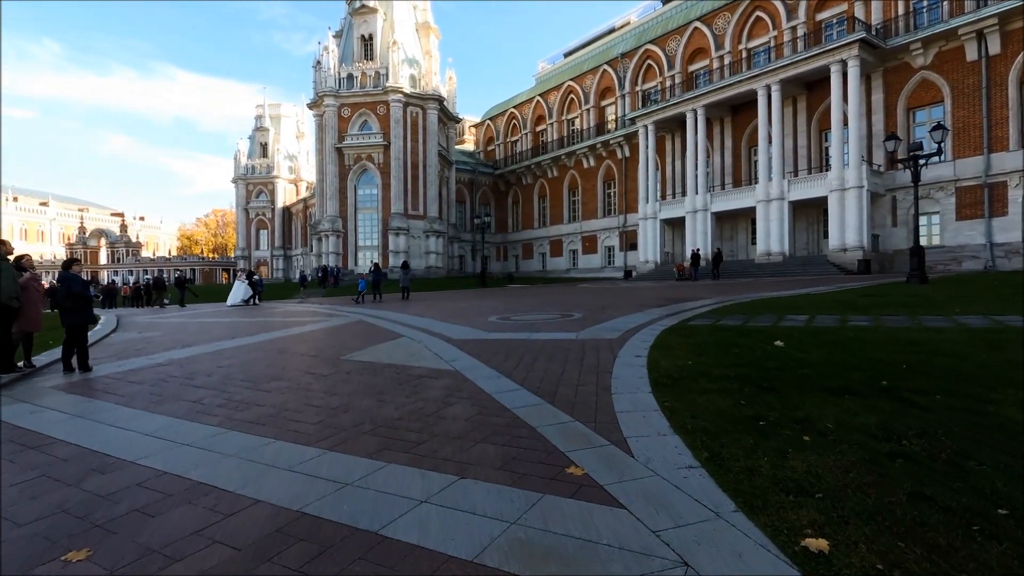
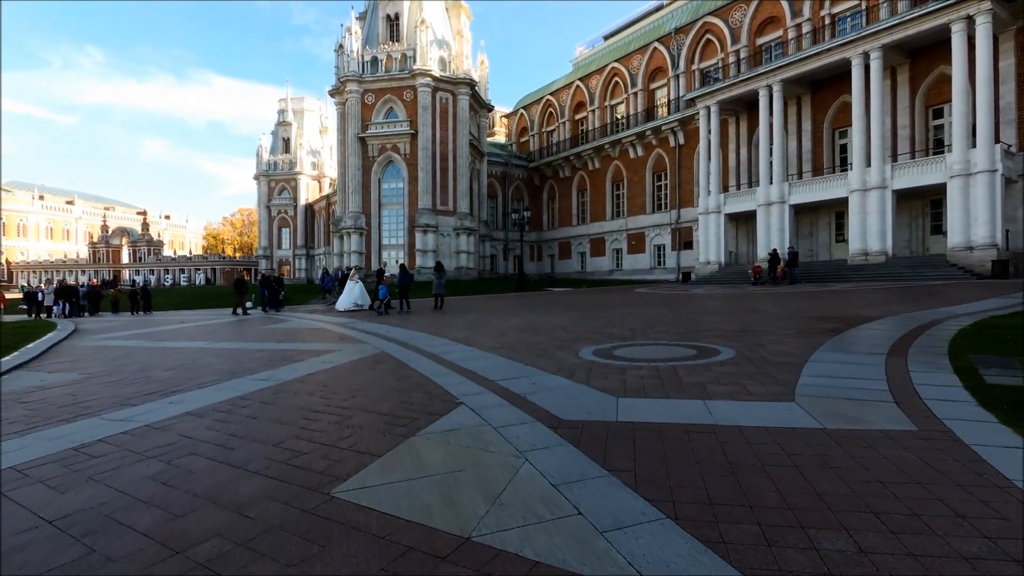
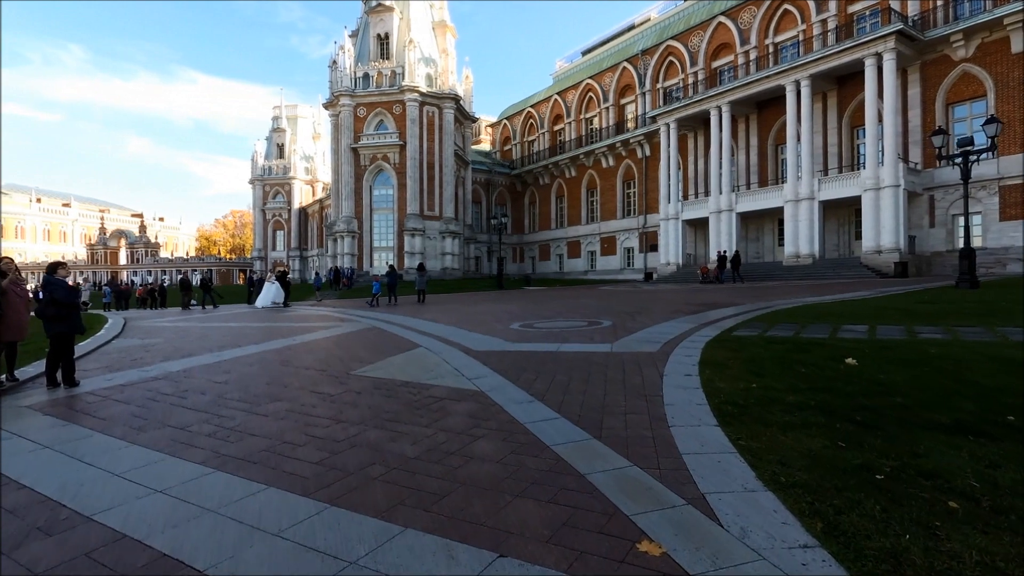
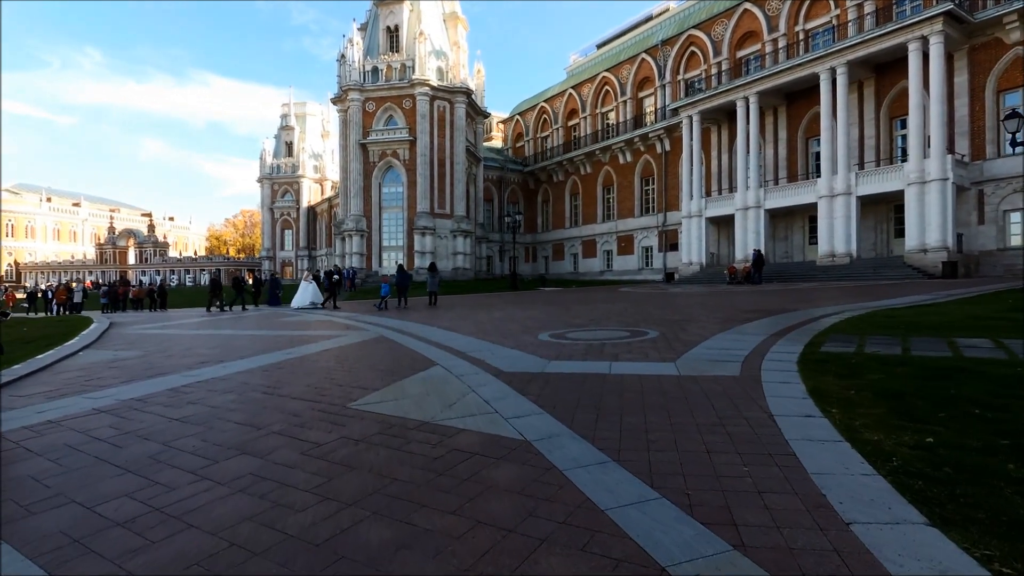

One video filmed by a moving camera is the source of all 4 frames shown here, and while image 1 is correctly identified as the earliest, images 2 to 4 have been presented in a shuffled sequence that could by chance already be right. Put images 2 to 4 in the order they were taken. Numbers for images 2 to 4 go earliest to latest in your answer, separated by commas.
3, 4, 2
